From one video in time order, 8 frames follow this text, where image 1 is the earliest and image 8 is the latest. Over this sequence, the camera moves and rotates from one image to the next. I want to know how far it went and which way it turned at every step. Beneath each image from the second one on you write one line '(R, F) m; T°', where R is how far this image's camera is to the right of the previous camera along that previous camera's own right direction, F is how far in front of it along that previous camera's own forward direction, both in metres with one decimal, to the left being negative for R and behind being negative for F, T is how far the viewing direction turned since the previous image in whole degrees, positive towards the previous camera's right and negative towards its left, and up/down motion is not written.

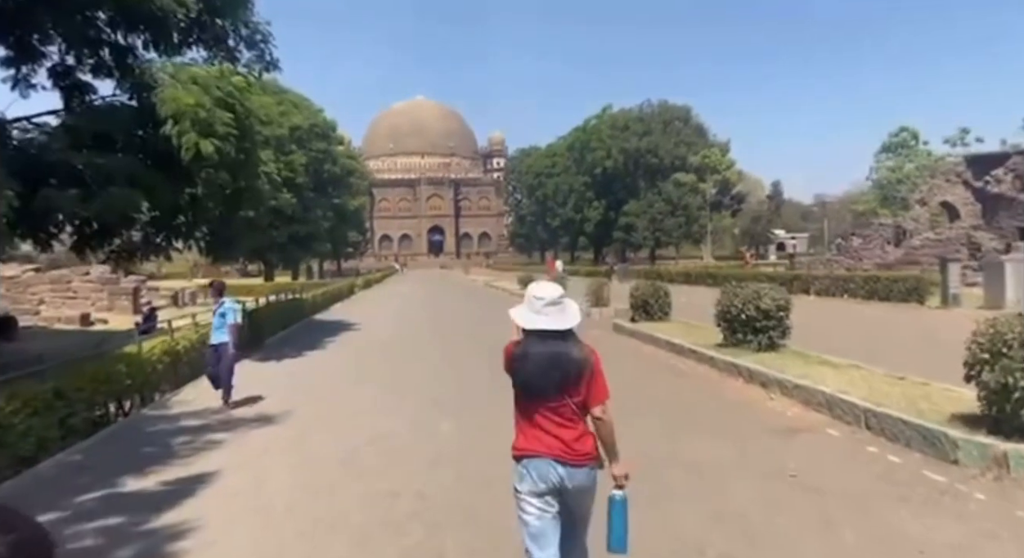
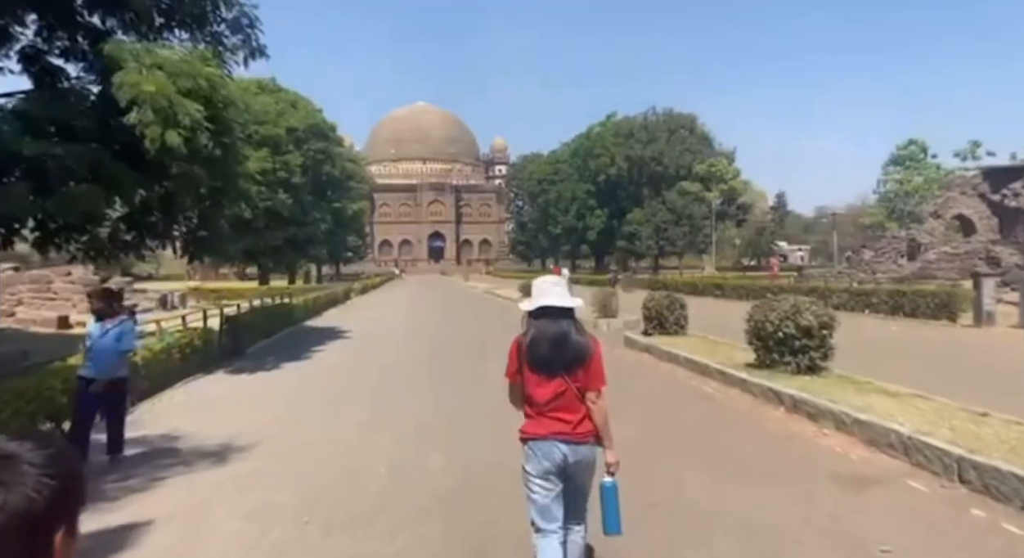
(-0.1, +1.2) m; 0°
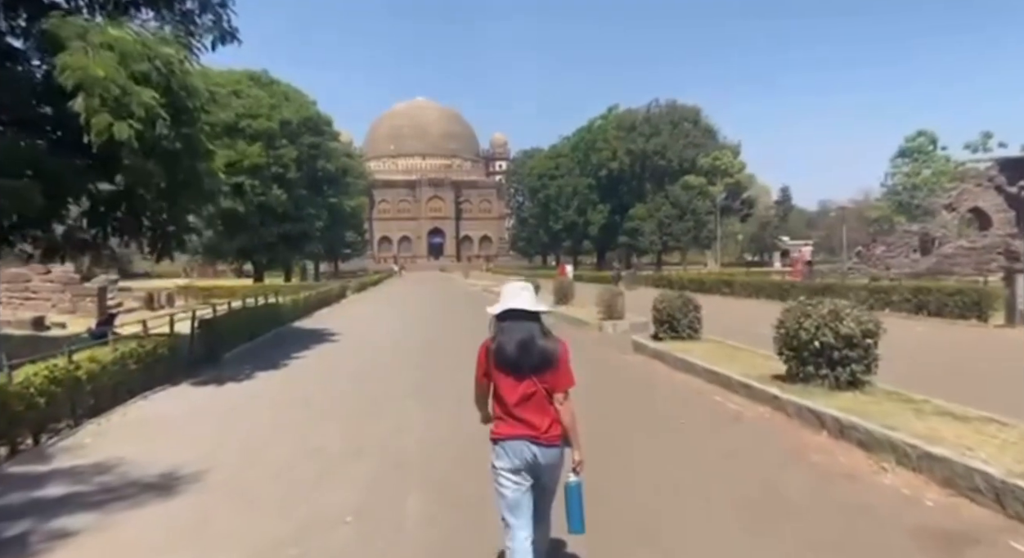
(+0.1, +1.1) m; 0°
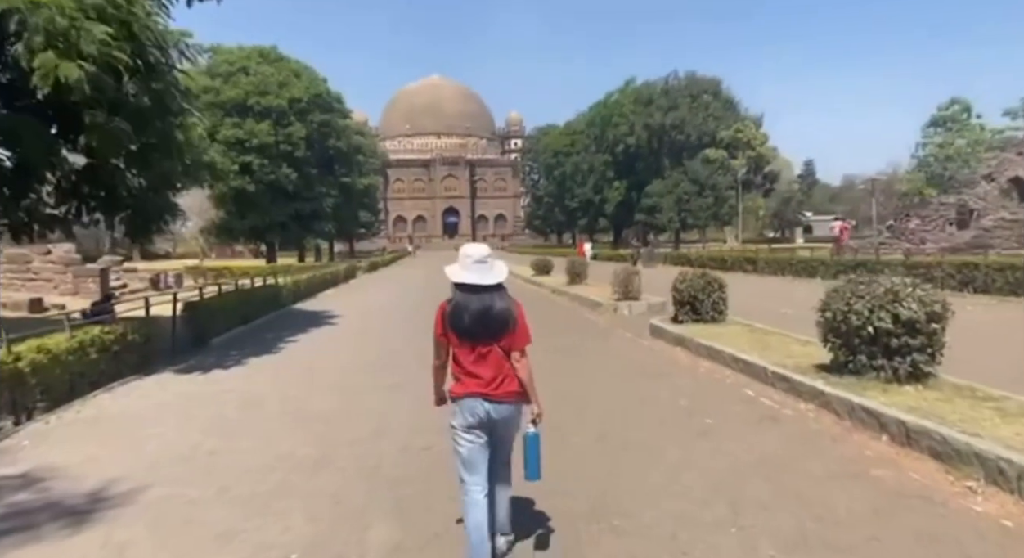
(+0.2, +1.1) m; -2°
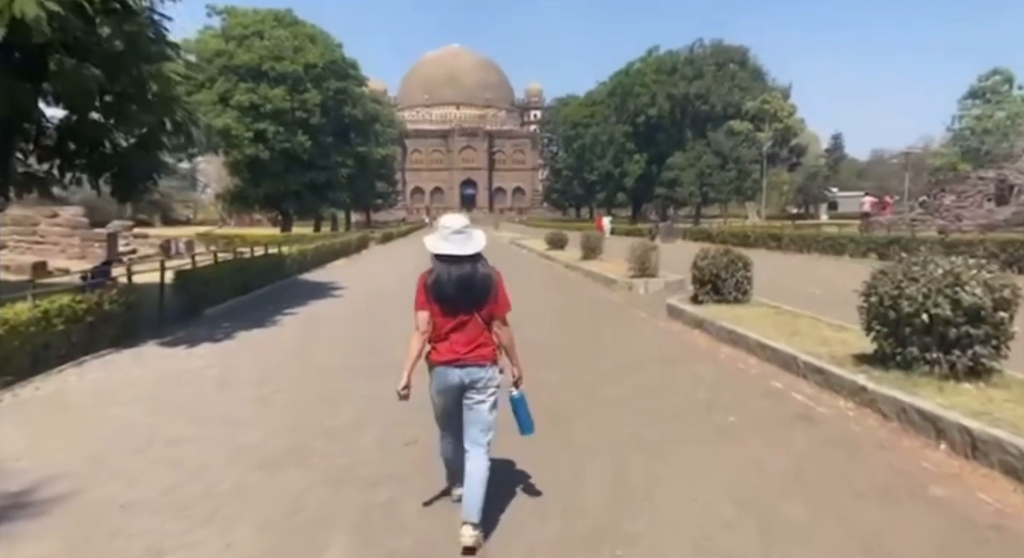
(+0.2, +0.8) m; -2°
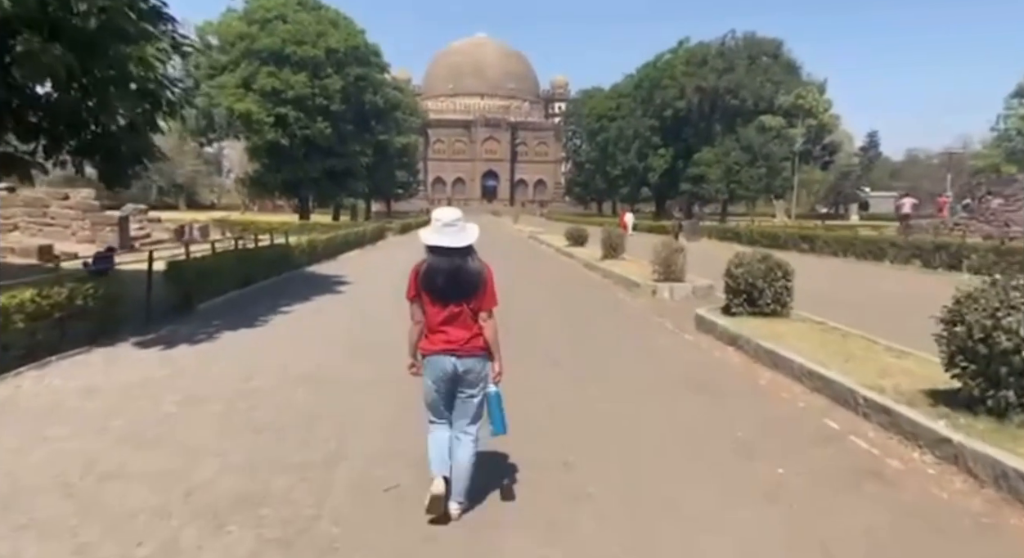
(+0.1, +0.9) m; -2°
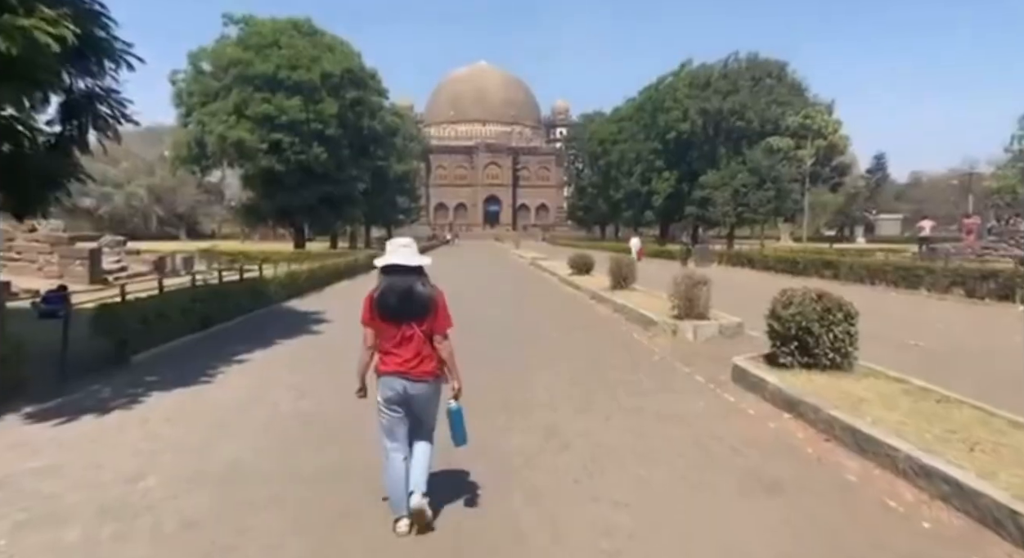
(+0.1, +1.7) m; 0°
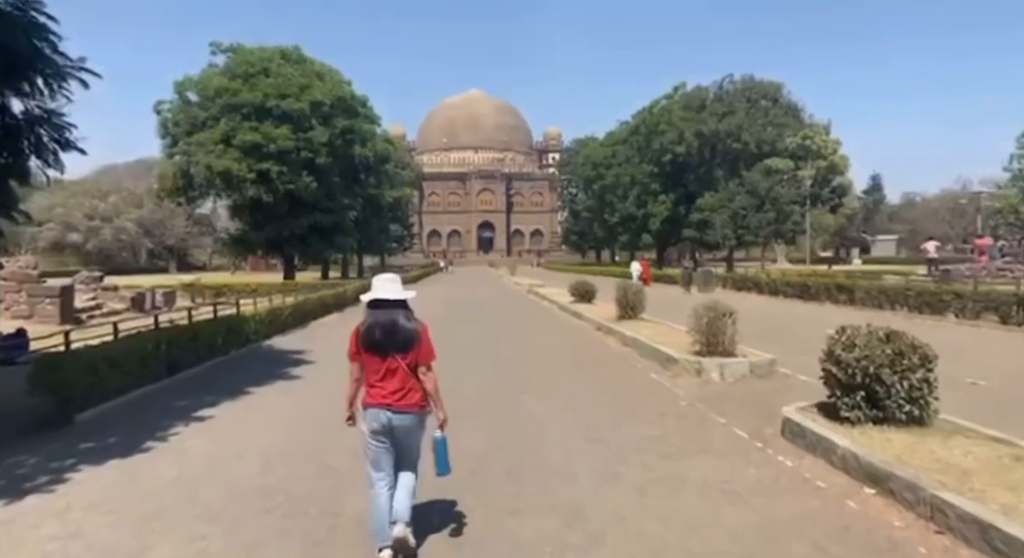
(-0.1, +1.2) m; +1°
